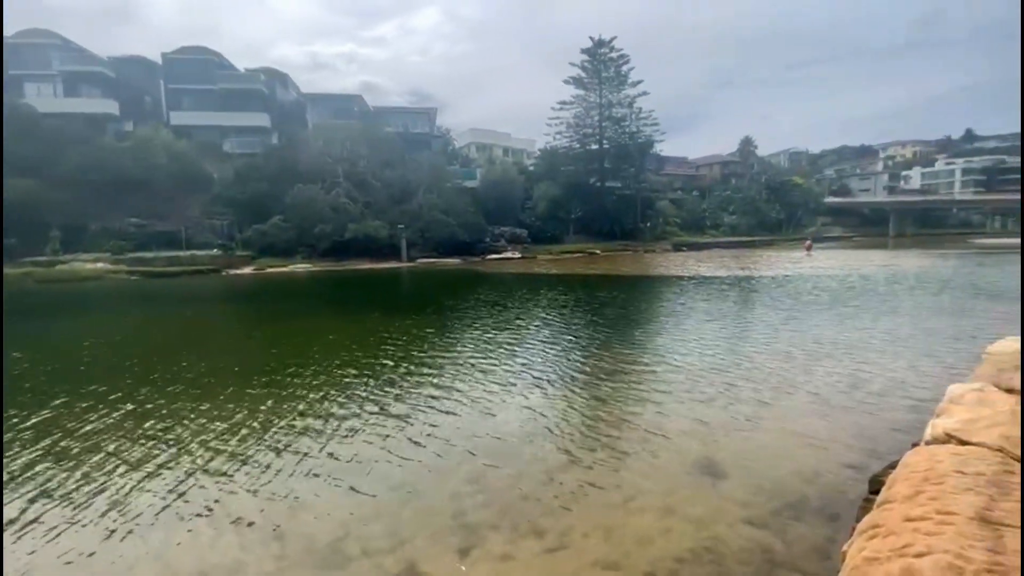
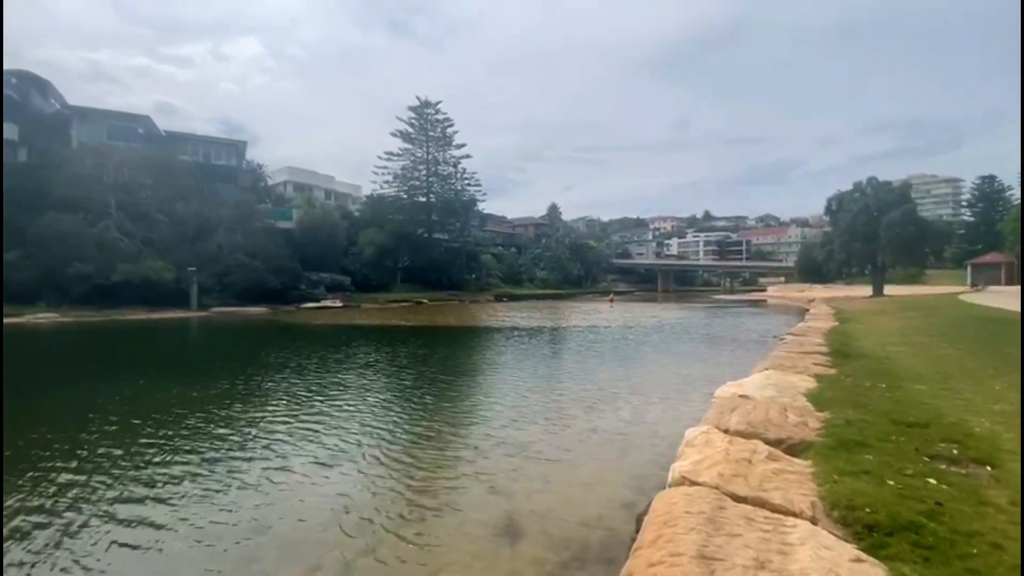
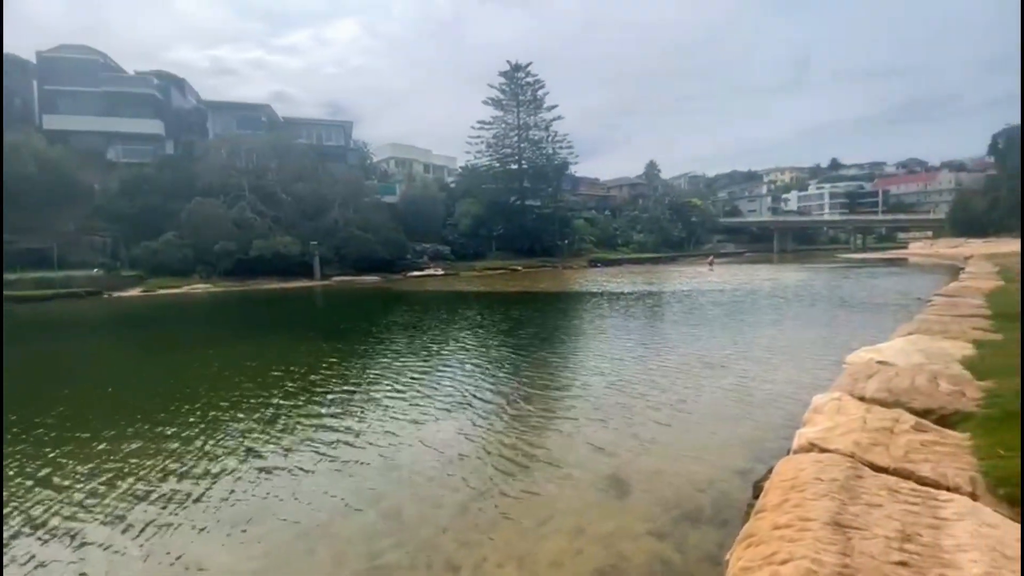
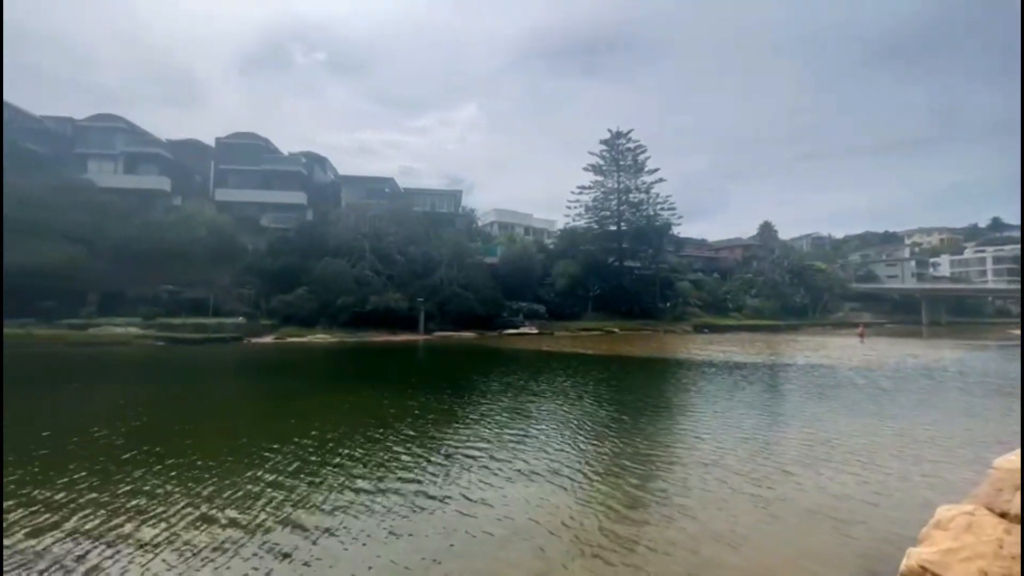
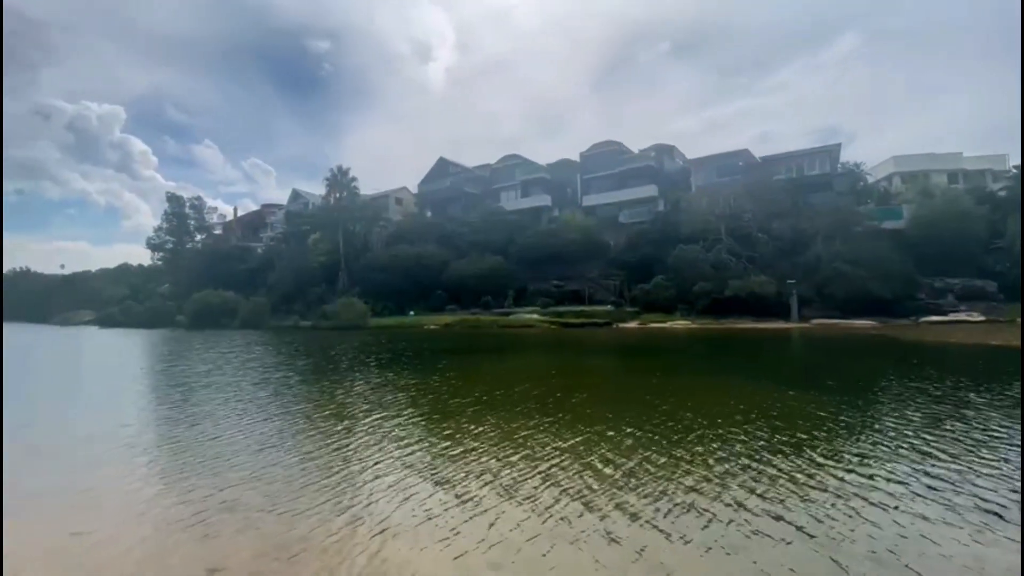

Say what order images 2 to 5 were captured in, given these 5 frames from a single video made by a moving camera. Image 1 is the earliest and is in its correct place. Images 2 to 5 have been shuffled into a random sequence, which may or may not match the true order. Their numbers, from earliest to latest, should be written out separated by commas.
3, 2, 4, 5
